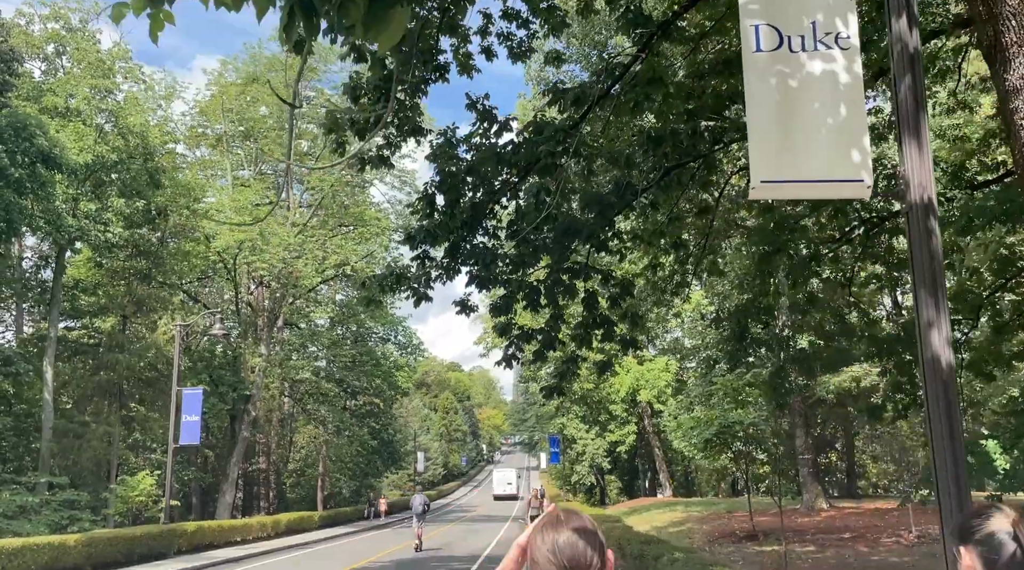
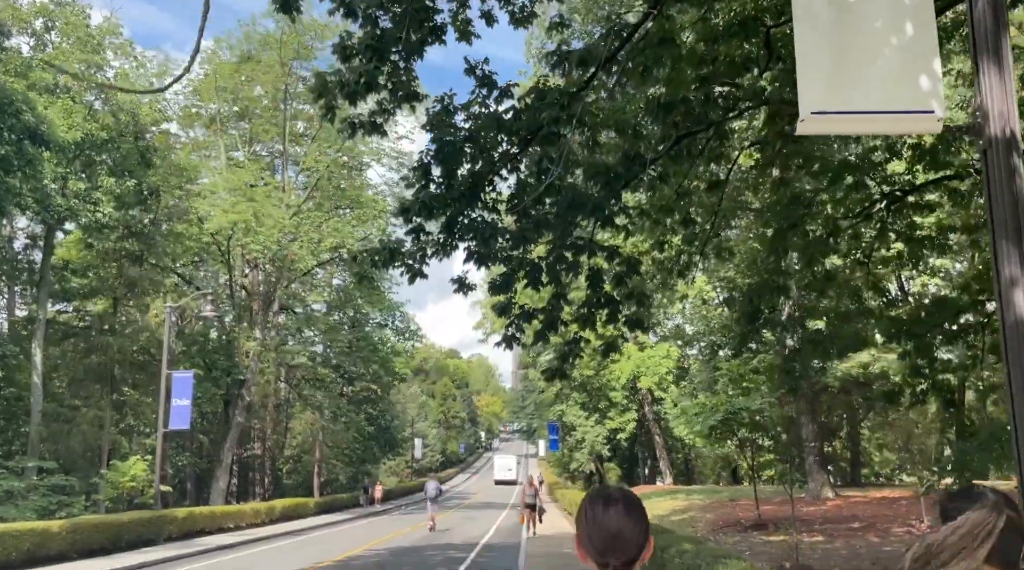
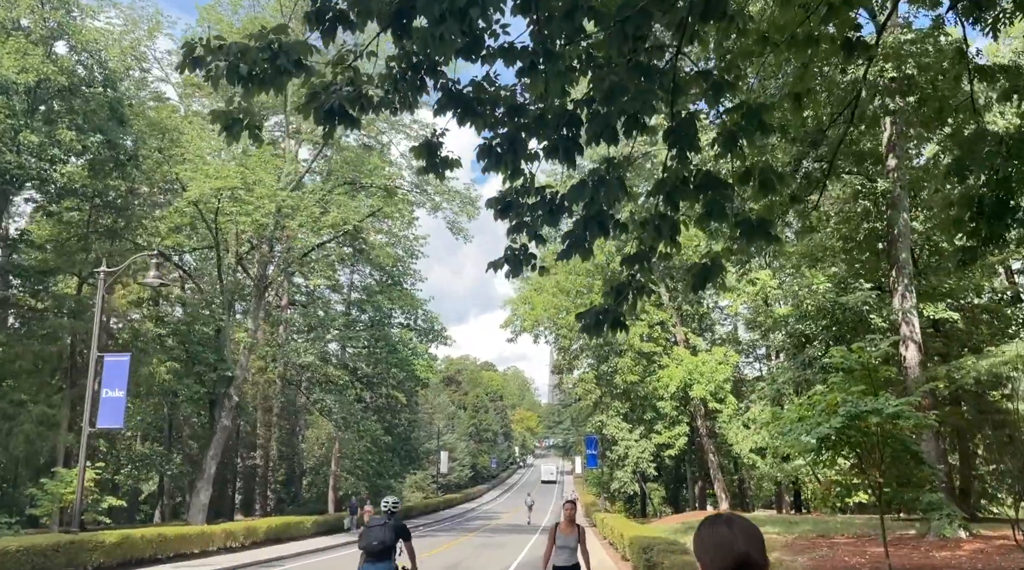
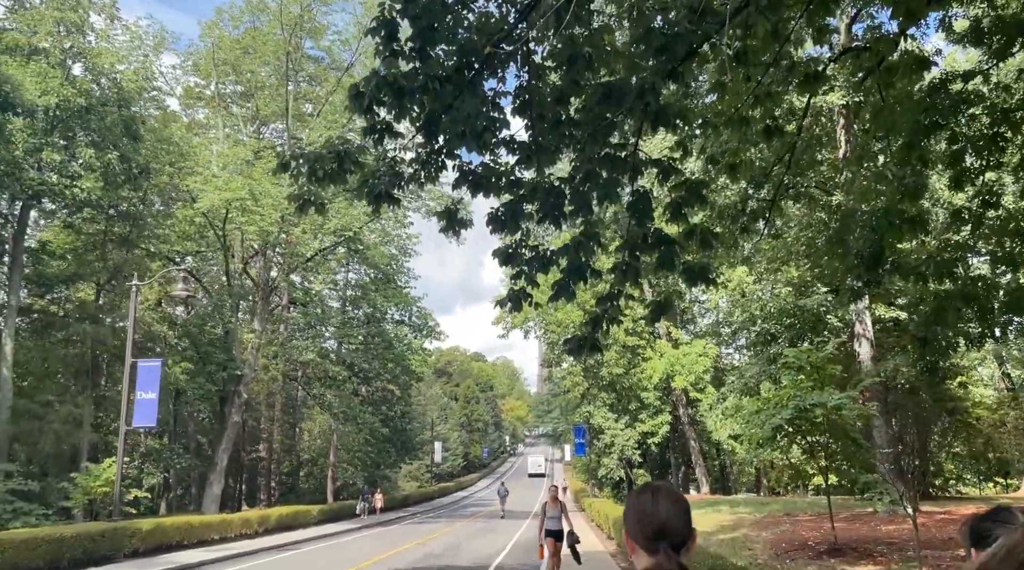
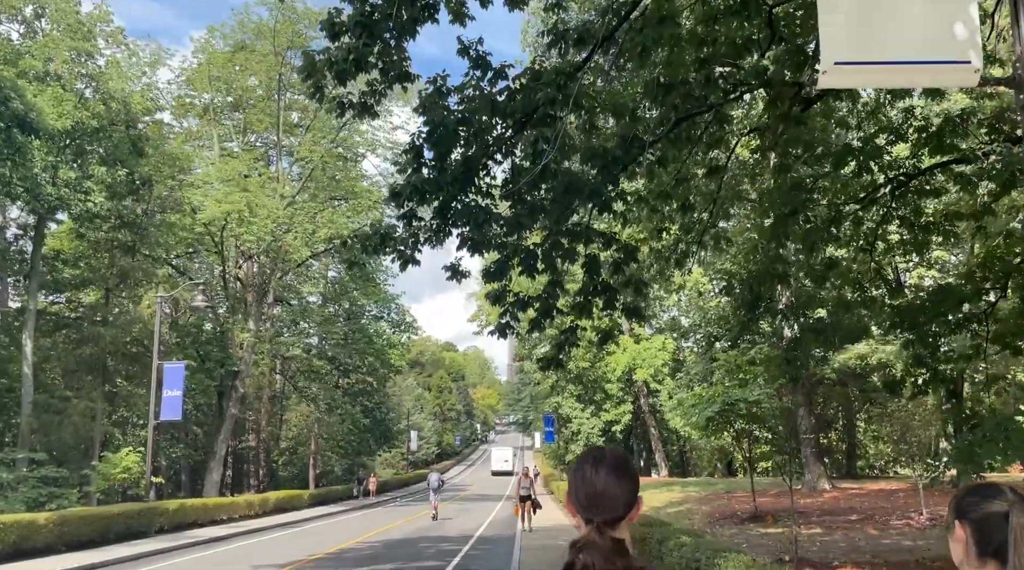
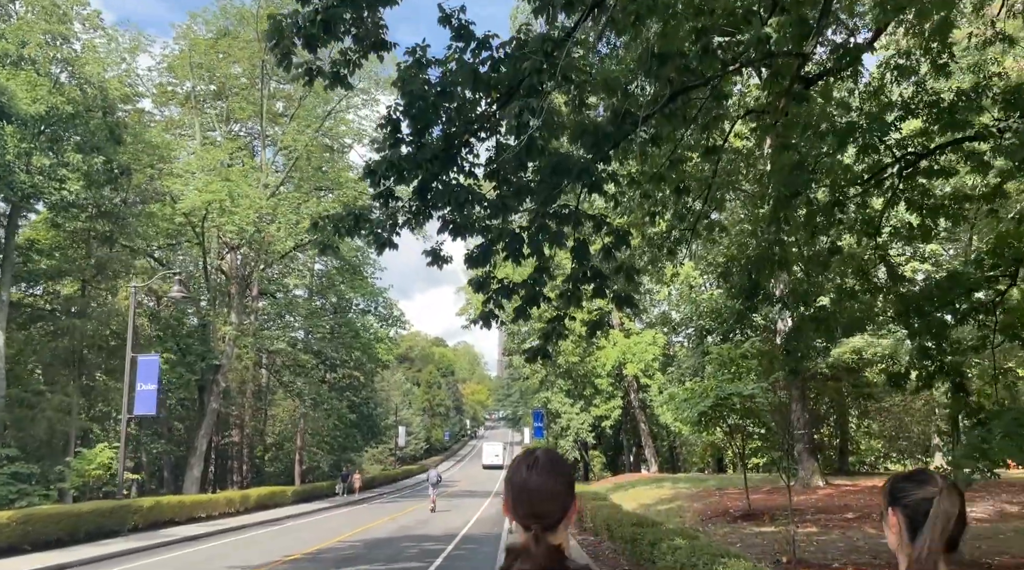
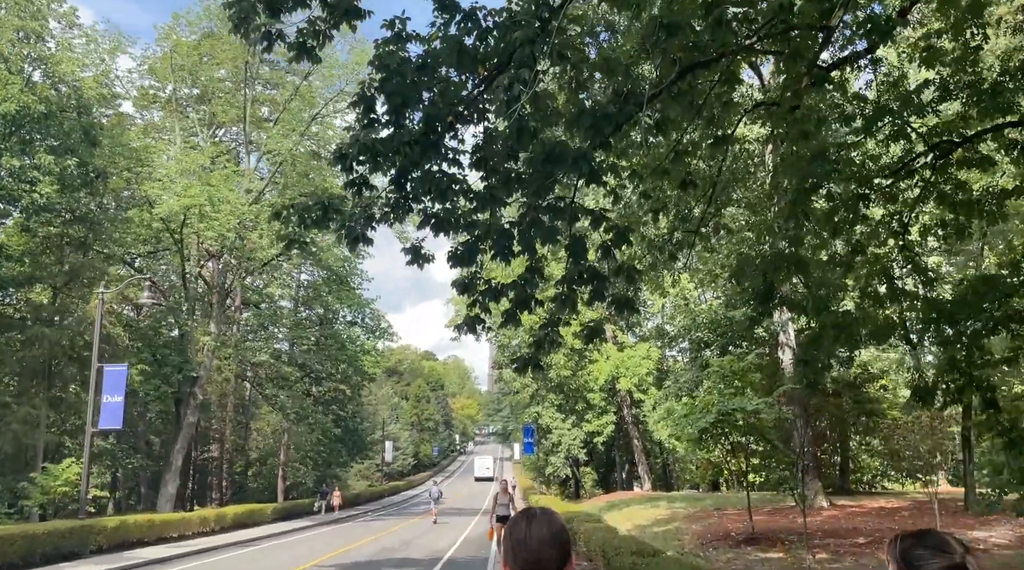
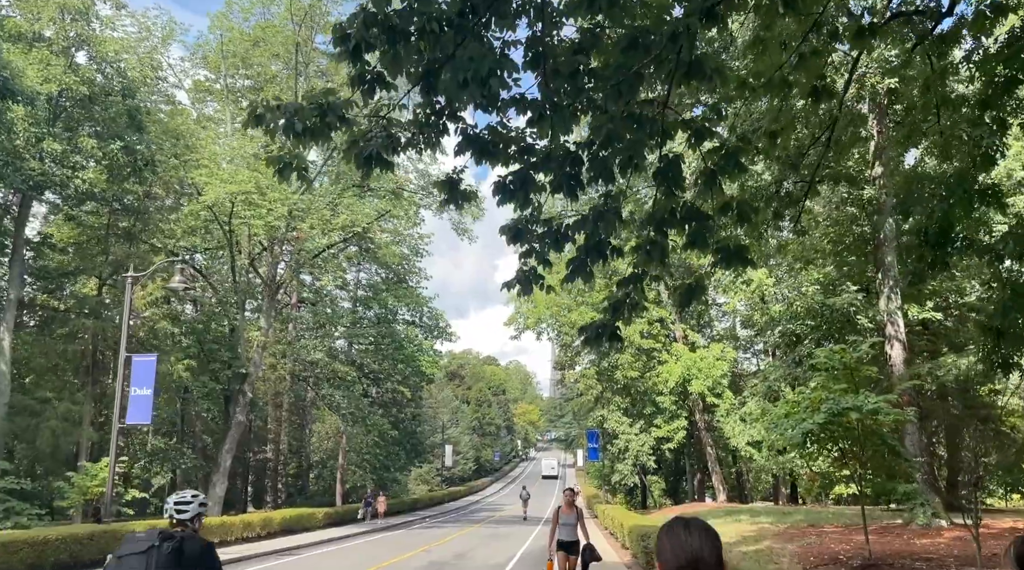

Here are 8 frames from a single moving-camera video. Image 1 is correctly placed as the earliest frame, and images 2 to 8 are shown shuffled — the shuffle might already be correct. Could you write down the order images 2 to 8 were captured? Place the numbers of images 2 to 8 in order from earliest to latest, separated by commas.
2, 5, 6, 7, 4, 8, 3
